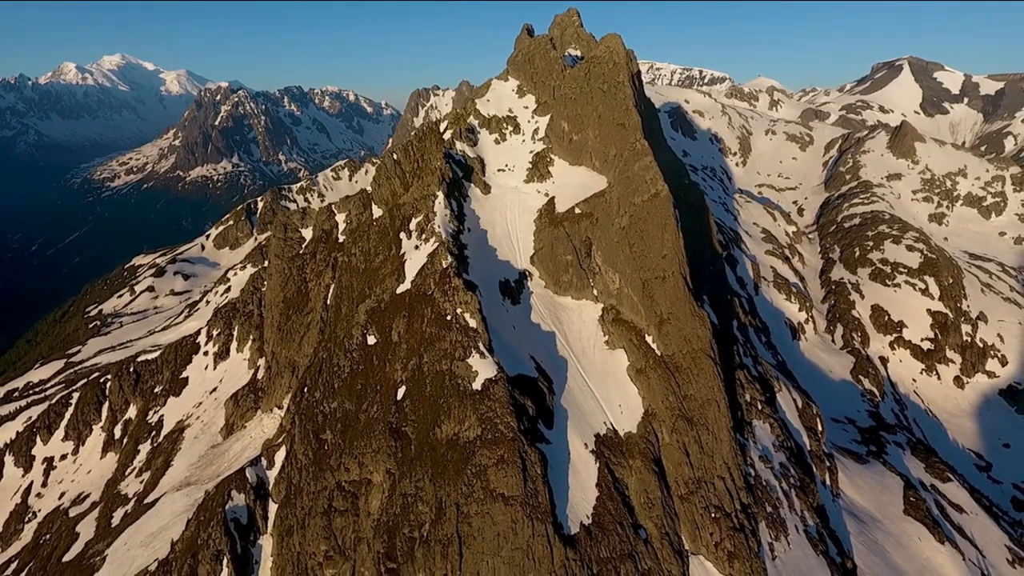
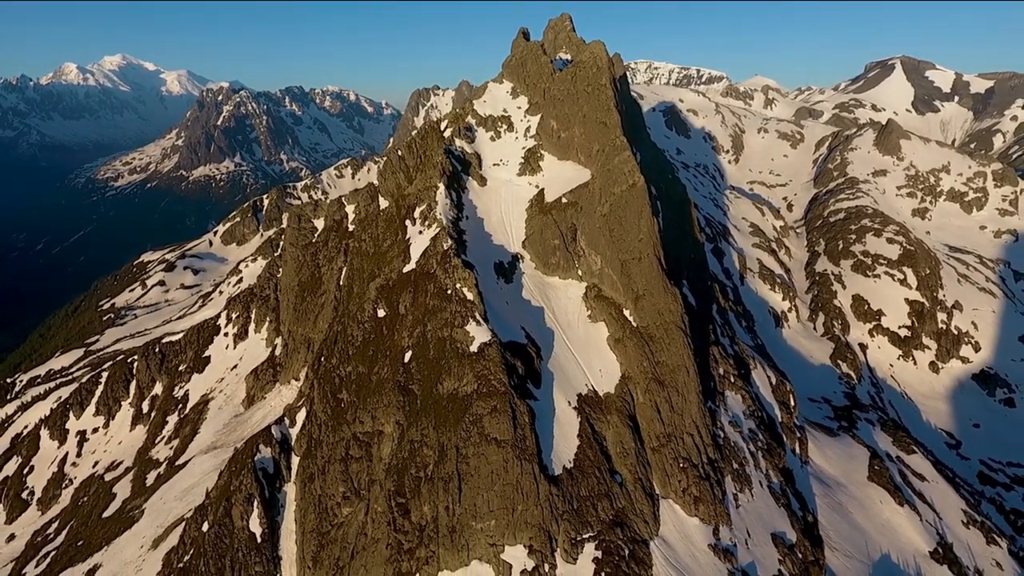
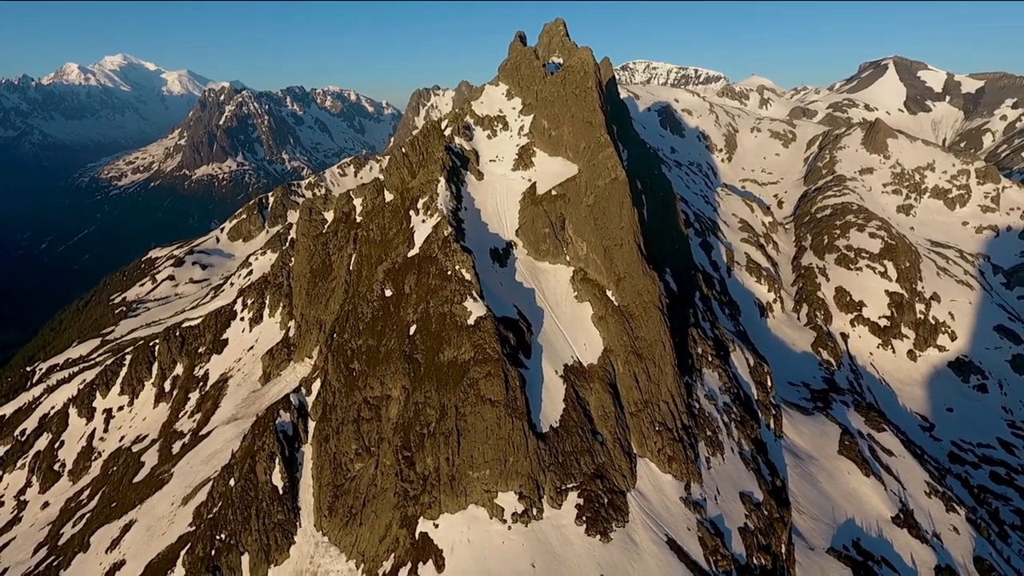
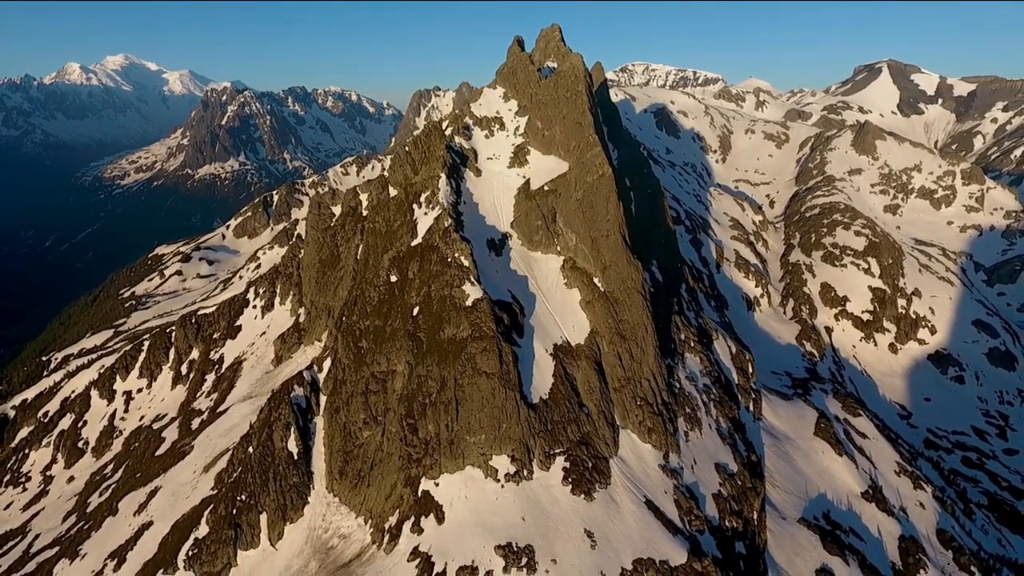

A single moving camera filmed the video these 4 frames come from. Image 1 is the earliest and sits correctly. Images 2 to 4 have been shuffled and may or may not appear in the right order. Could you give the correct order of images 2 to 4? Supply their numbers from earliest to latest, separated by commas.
2, 3, 4
